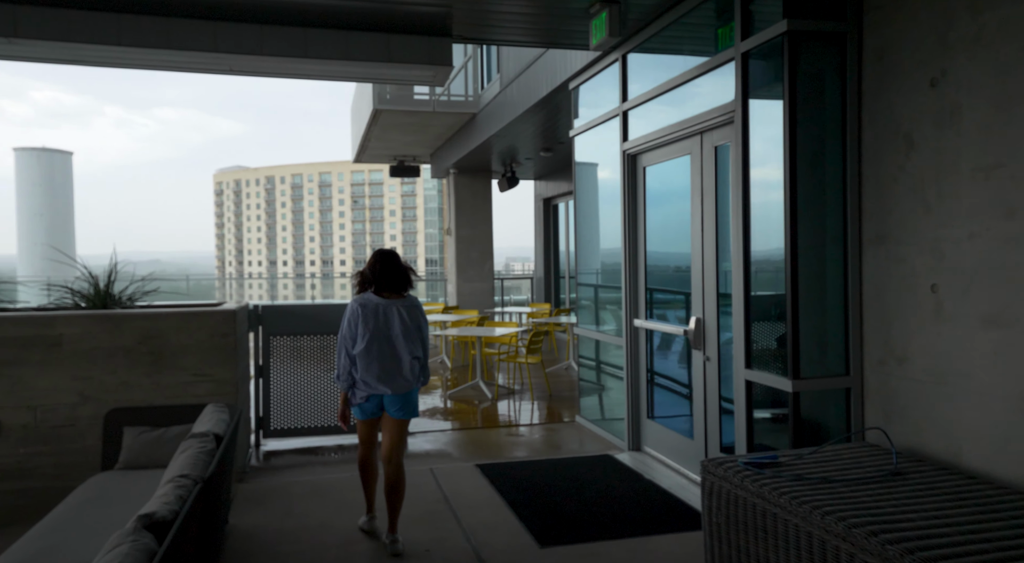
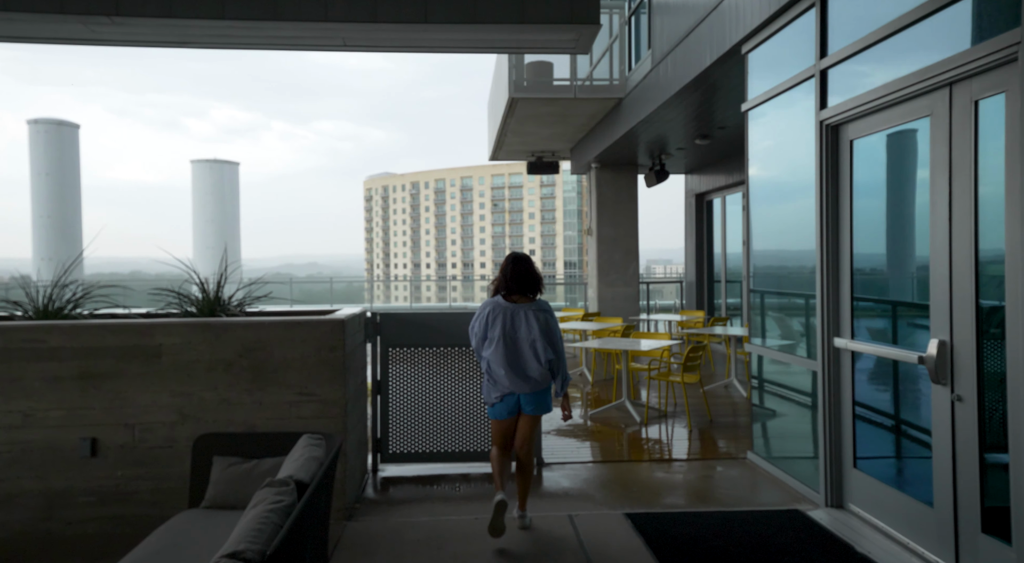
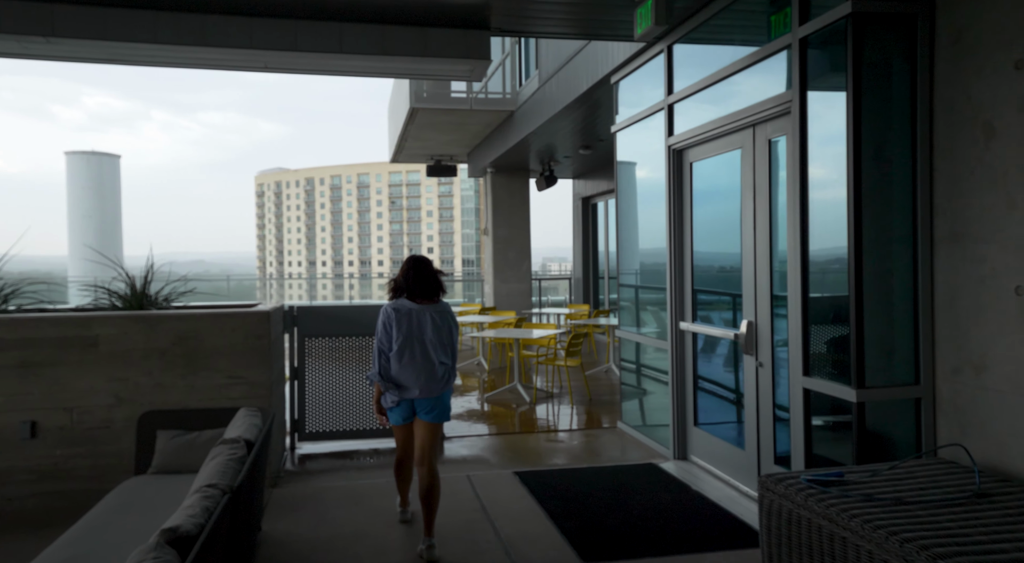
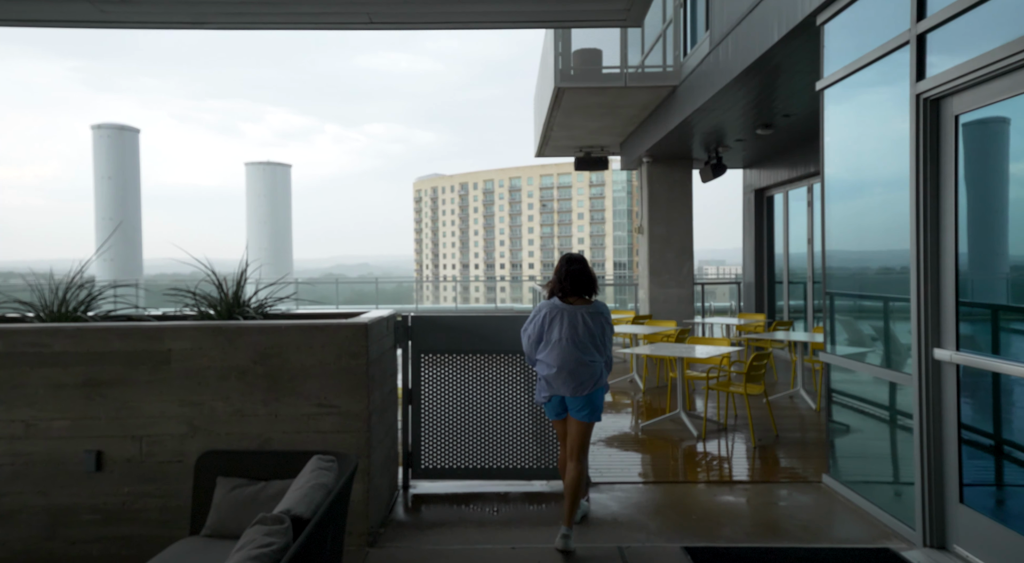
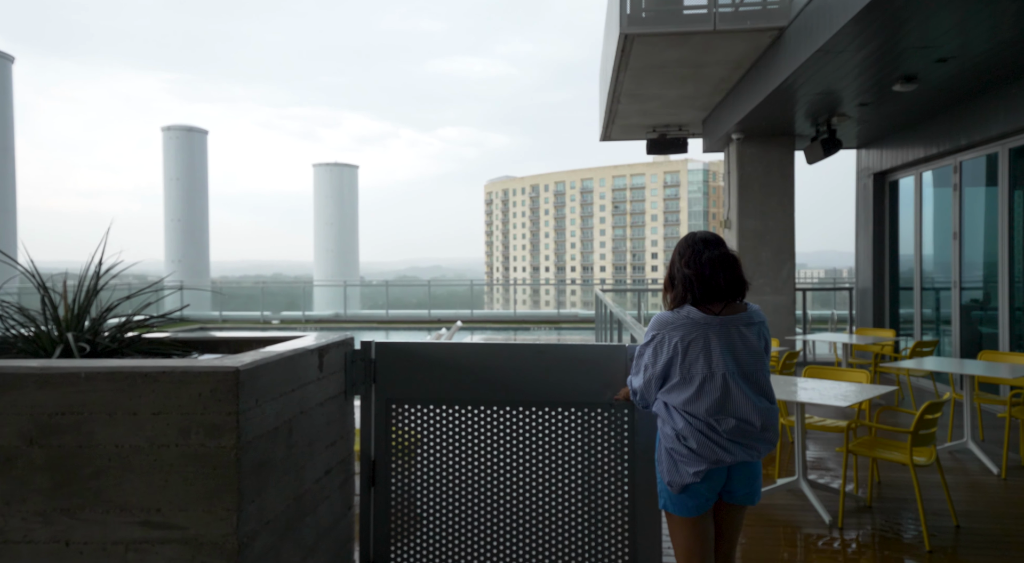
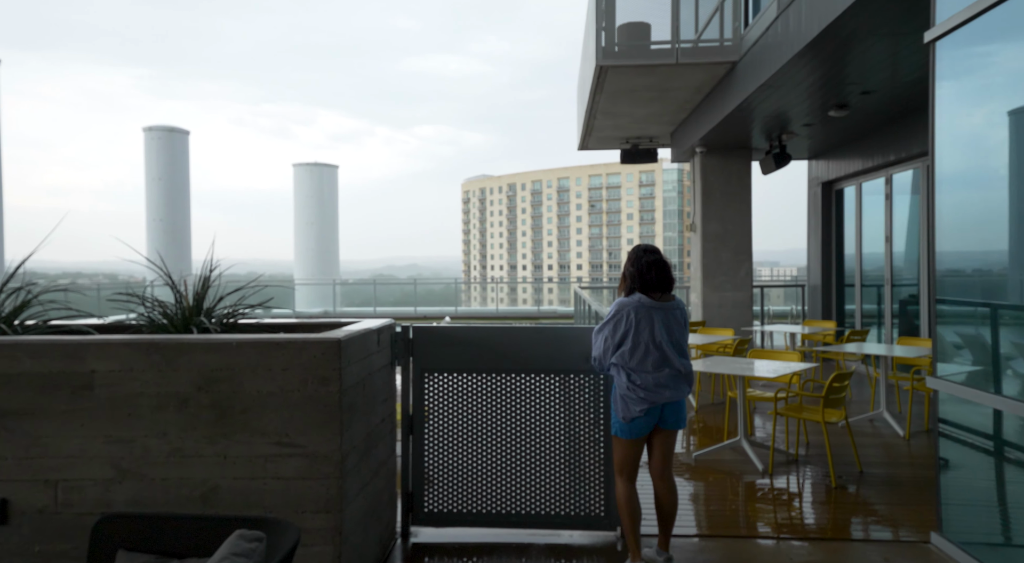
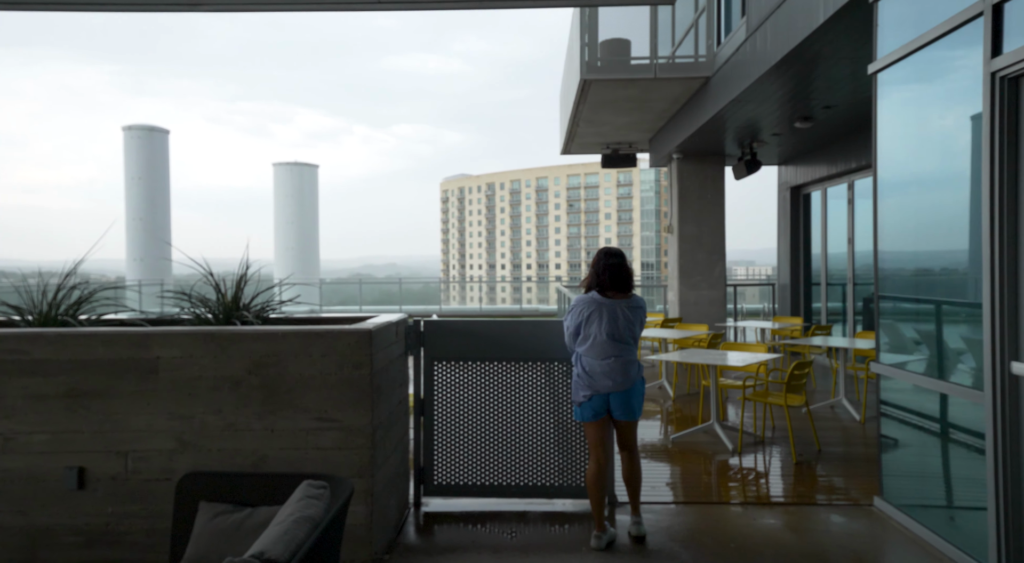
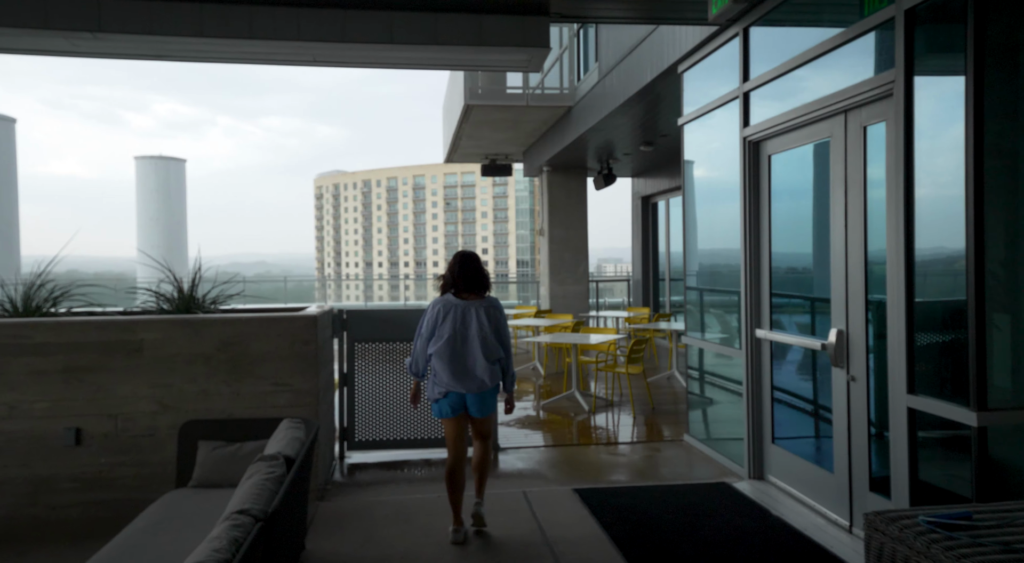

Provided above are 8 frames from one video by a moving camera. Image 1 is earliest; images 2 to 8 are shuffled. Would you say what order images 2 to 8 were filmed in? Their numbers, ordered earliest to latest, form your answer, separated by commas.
3, 8, 2, 4, 7, 6, 5
